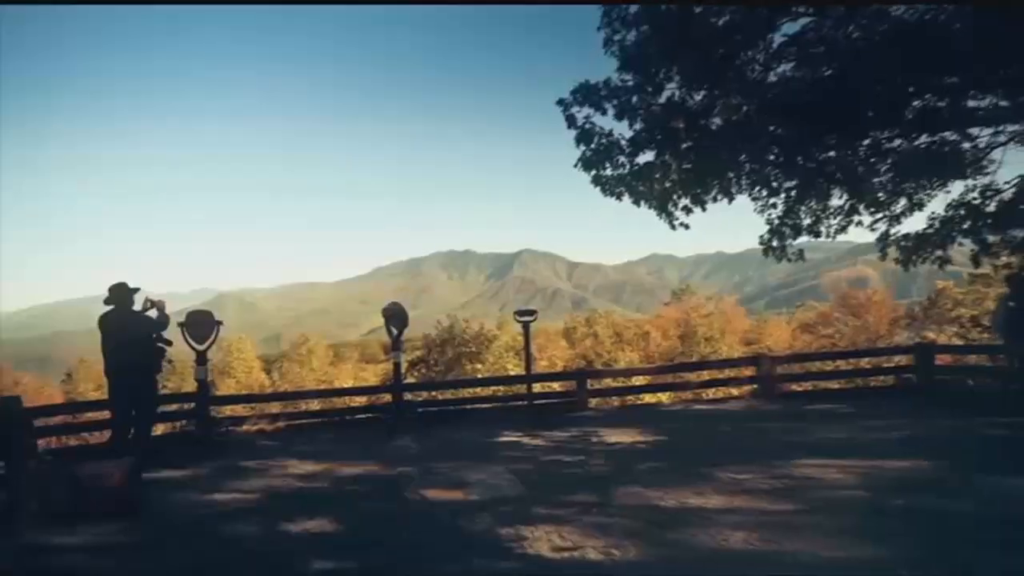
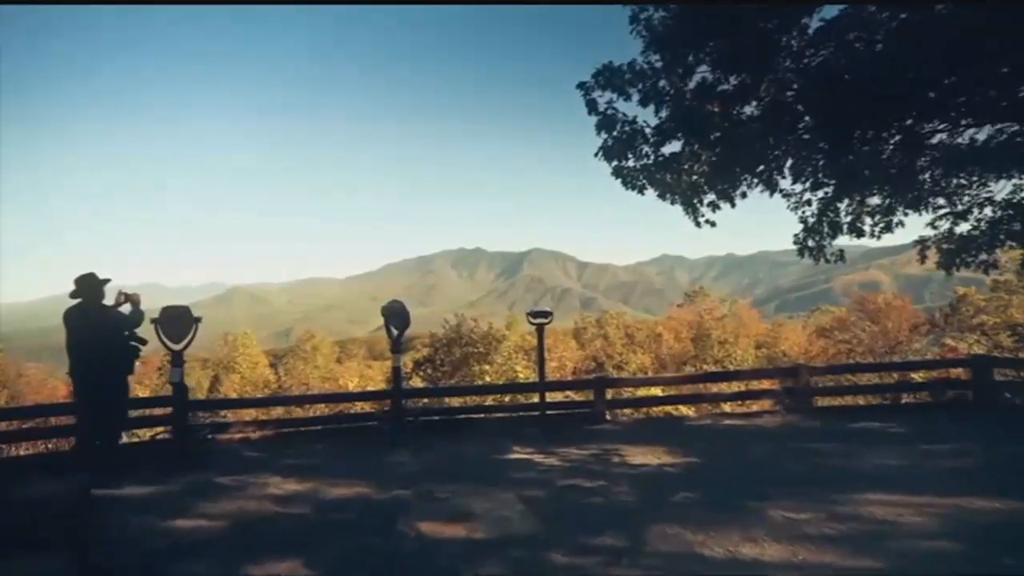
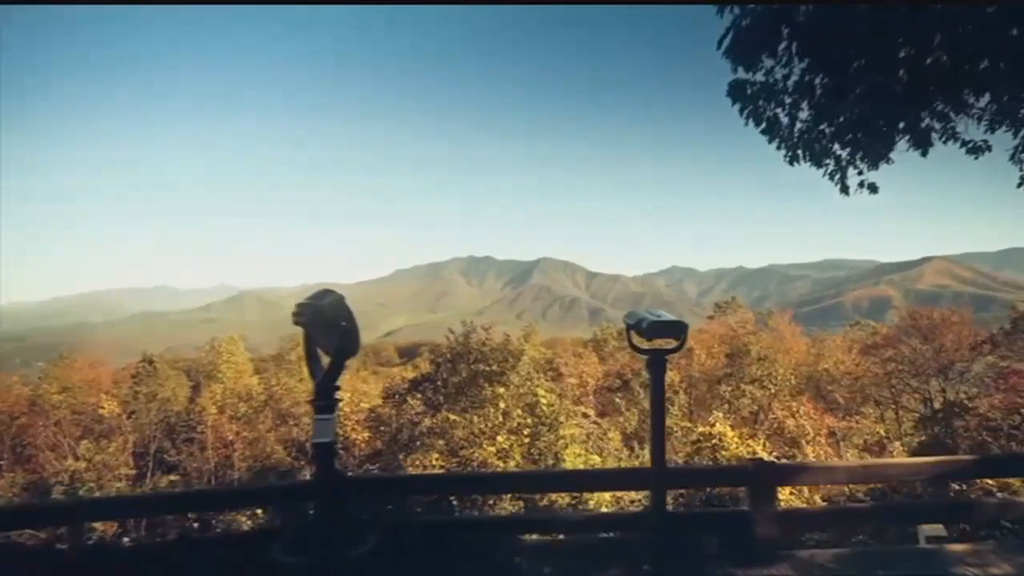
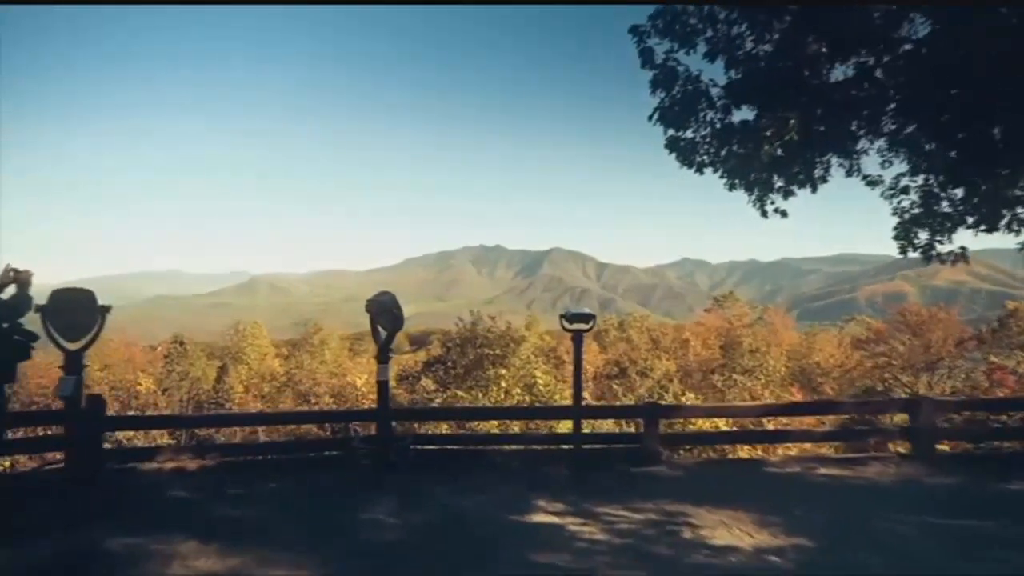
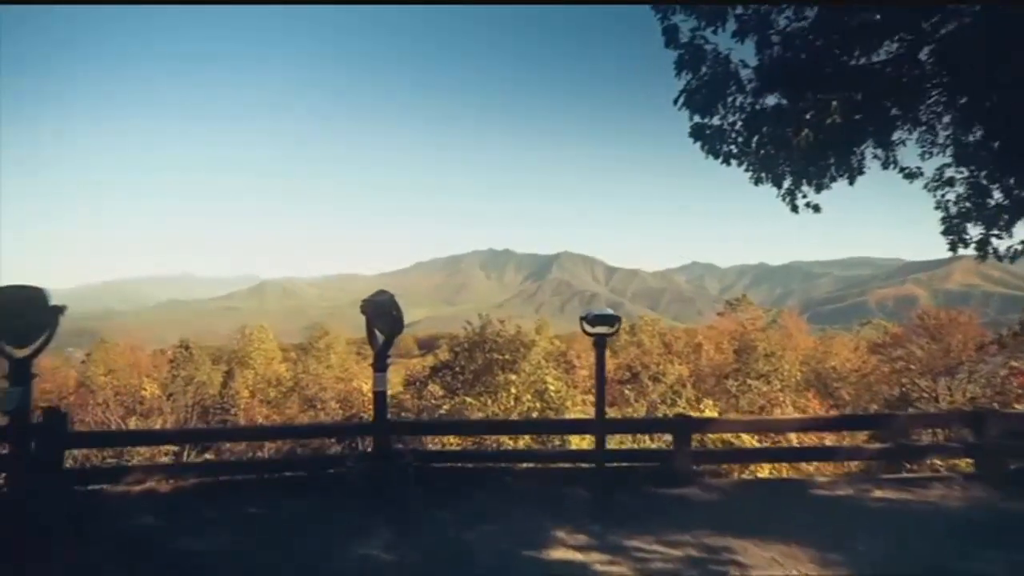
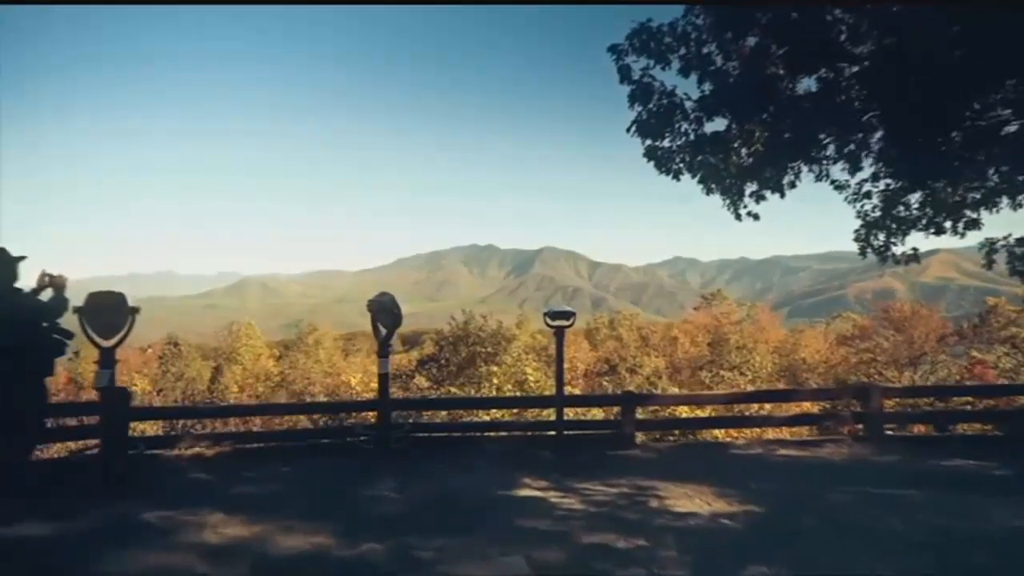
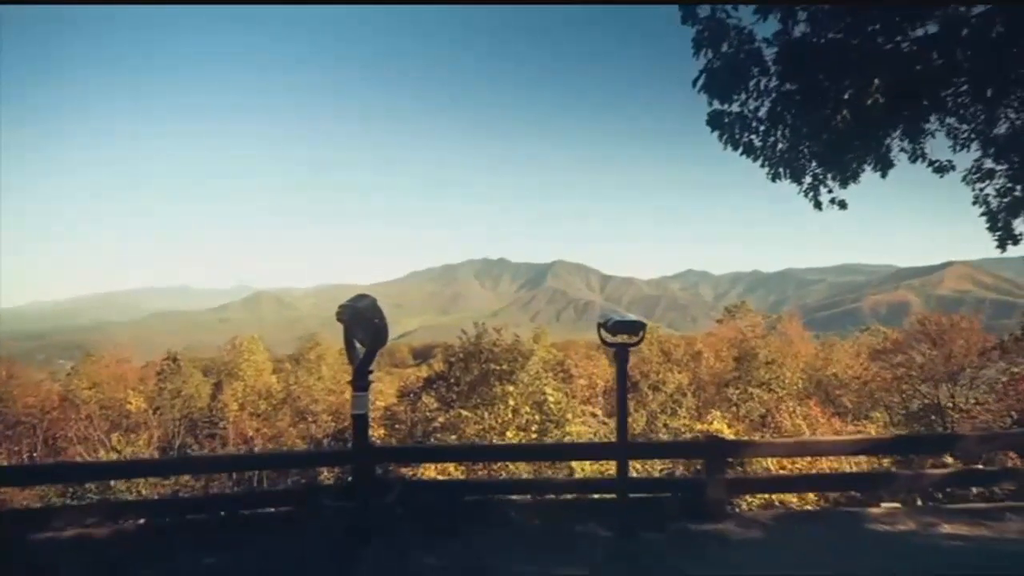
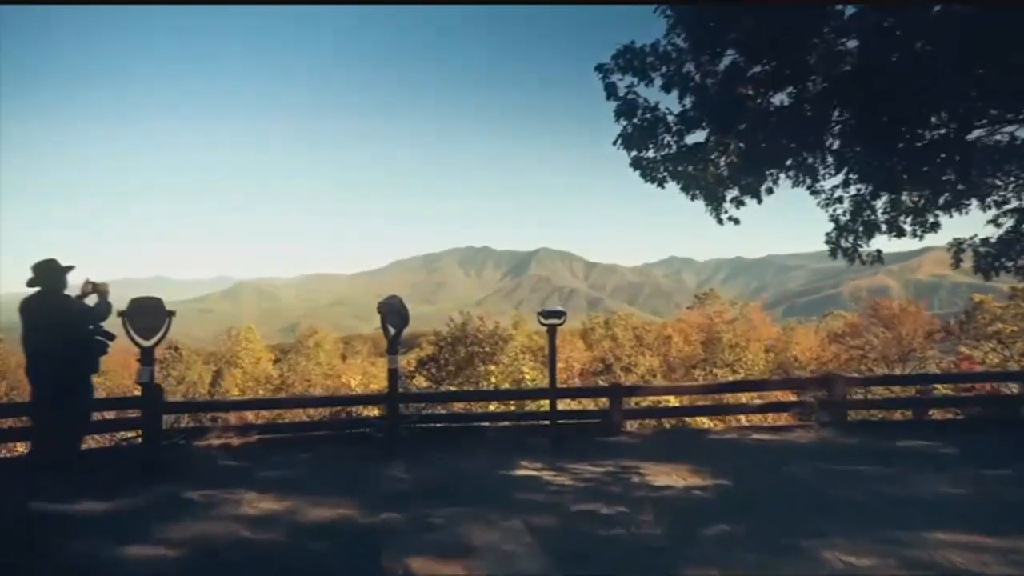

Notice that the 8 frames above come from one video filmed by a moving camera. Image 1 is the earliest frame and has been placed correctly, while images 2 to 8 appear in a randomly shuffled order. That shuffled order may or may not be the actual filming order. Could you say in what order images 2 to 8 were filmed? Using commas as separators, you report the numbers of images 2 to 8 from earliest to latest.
2, 8, 6, 4, 5, 7, 3
